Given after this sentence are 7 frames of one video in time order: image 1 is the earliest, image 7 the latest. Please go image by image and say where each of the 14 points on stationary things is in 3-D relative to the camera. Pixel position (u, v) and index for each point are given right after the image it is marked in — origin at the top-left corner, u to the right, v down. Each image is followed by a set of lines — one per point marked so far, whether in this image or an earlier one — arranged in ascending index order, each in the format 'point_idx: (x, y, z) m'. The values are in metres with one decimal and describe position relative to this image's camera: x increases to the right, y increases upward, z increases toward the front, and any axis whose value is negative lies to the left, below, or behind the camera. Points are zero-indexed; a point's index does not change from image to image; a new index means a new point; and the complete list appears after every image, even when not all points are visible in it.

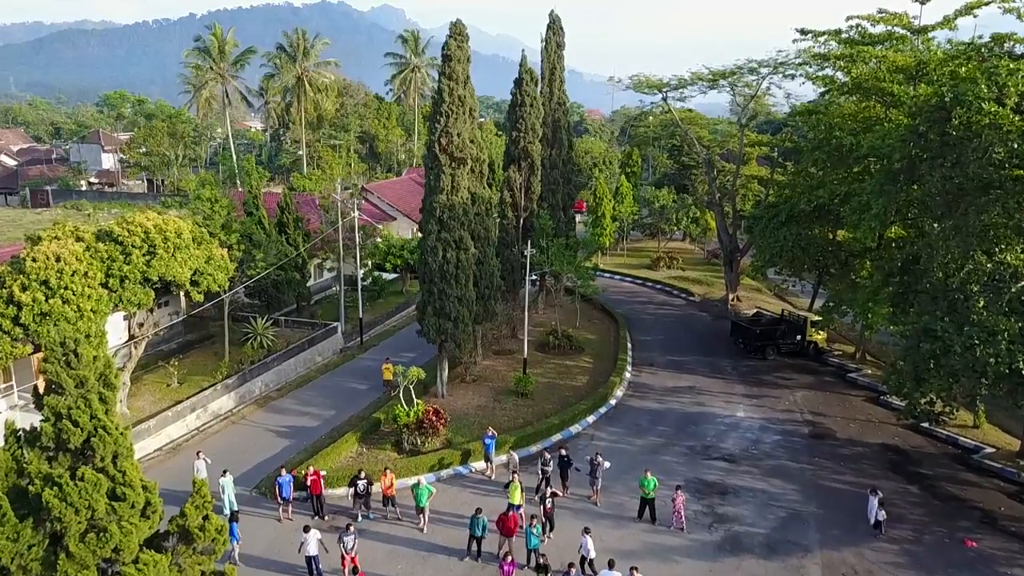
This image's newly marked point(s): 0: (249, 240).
0: (-6.0, +1.0, +18.4) m
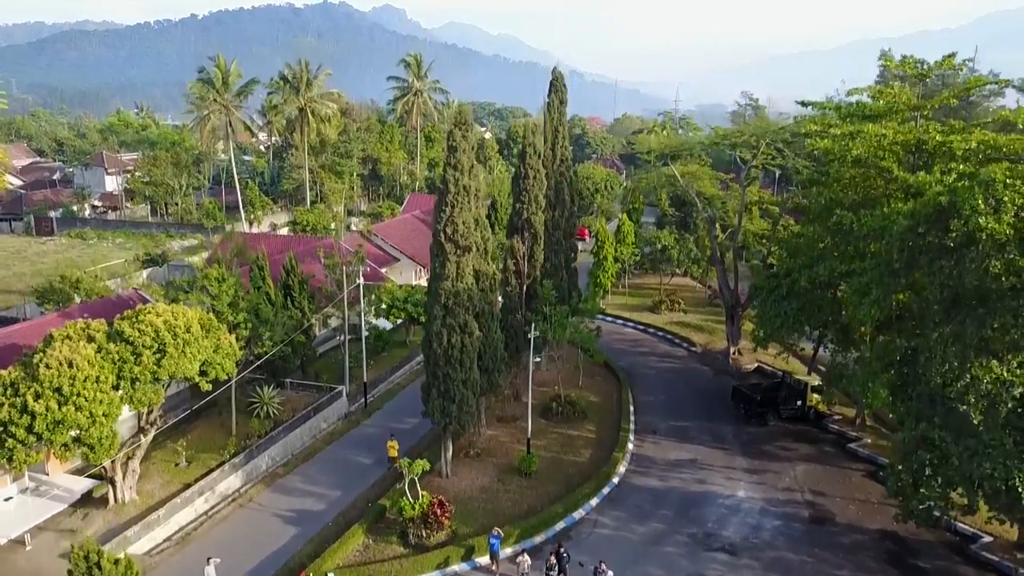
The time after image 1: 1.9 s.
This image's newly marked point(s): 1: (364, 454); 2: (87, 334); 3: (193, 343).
0: (-5.9, -0.7, +18.7) m
1: (-3.5, -3.9, +19.2) m
2: (-7.4, -0.8, +14.1) m
3: (-6.0, -1.1, +15.1) m
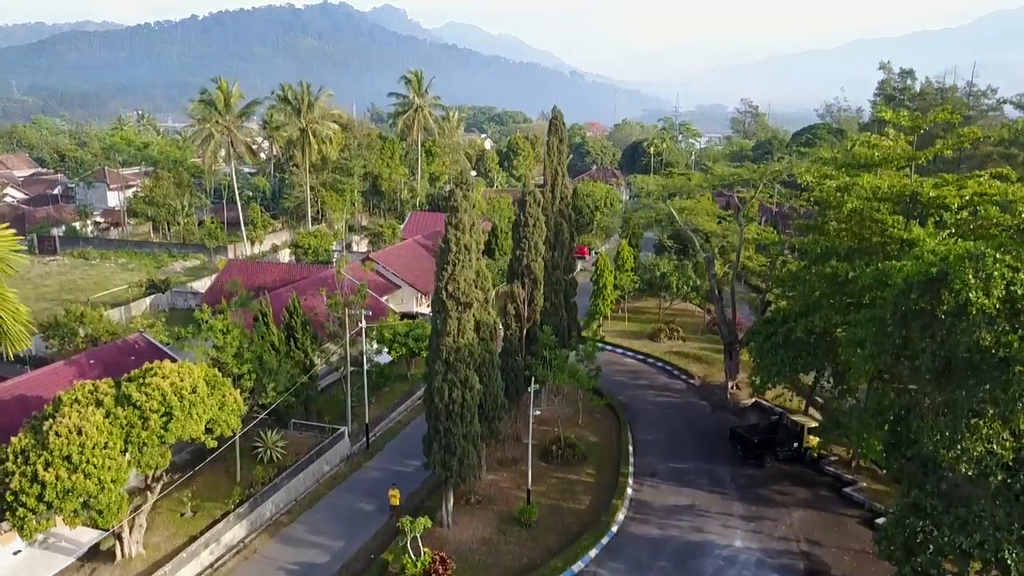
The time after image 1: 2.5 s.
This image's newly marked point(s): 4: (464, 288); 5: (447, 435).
0: (-5.9, -1.9, +18.9) m
1: (-3.5, -5.1, +19.4) m
2: (-7.4, -2.0, +14.4) m
3: (-6.0, -2.2, +15.4) m
4: (-1.0, 0.0, +16.7) m
5: (-1.4, -3.1, +16.9) m
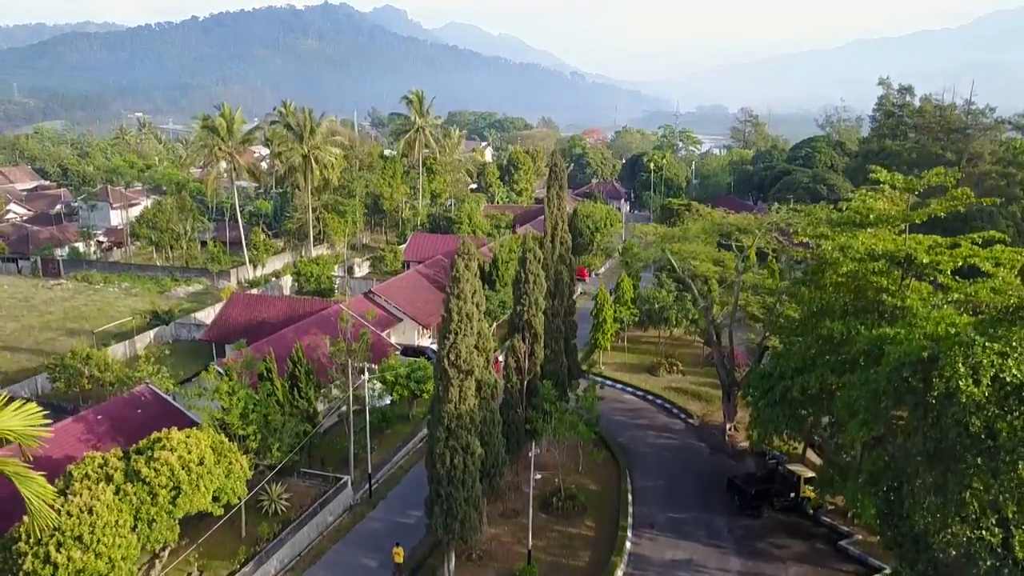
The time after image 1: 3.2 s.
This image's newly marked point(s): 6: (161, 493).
0: (-5.9, -3.3, +19.3) m
1: (-3.5, -6.5, +19.8) m
2: (-7.4, -3.4, +14.7) m
3: (-6.0, -3.6, +15.7) m
4: (-1.0, -1.4, +17.0) m
5: (-1.4, -4.5, +17.2) m
6: (-6.4, -3.8, +14.8) m
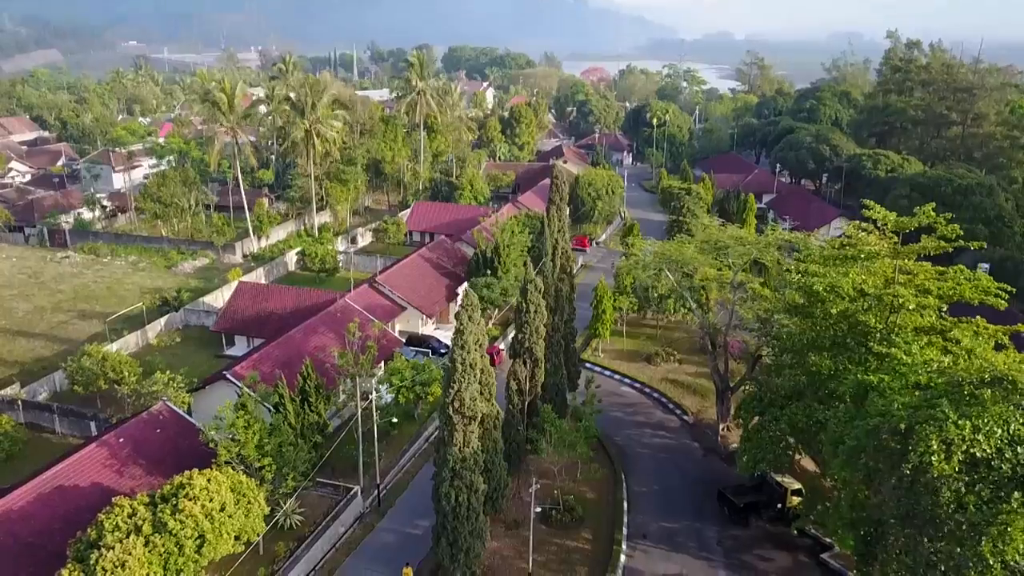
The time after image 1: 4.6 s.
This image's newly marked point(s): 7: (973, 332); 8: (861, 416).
0: (-5.8, -4.2, +20.3) m
1: (-3.5, -7.4, +21.1) m
2: (-7.4, -4.7, +15.8) m
3: (-5.9, -4.8, +16.8) m
4: (-0.9, -2.5, +17.9) m
5: (-1.3, -5.6, +18.4) m
6: (-6.4, -5.0, +15.9) m
7: (+10.9, -1.2, +19.0) m
8: (+7.4, -2.7, +17.2) m
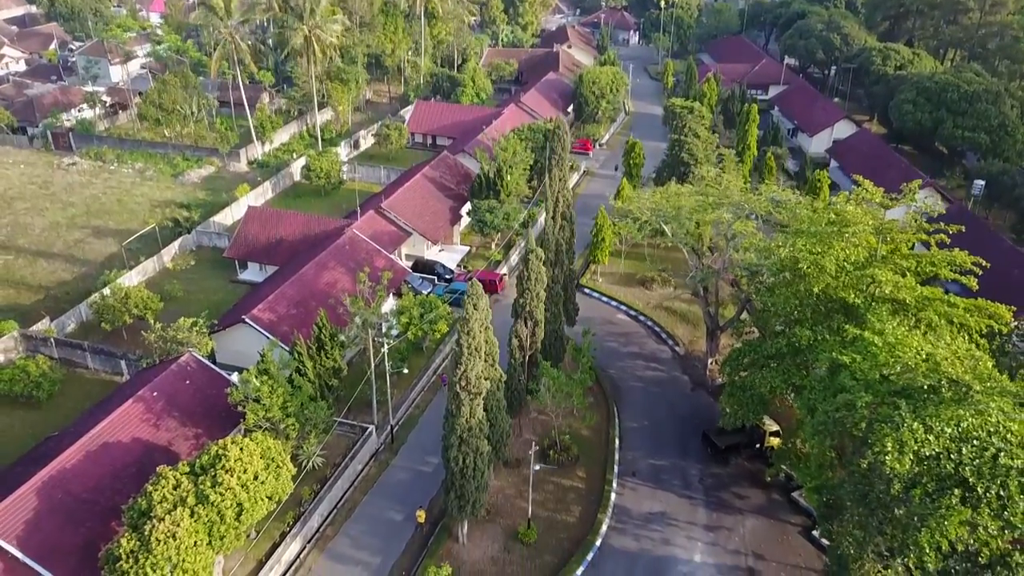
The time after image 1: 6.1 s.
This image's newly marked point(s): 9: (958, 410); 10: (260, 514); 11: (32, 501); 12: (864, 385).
0: (-5.8, -3.4, +22.2) m
1: (-3.4, -6.4, +23.6) m
2: (-7.4, -4.7, +17.9) m
3: (-5.9, -4.7, +18.9) m
4: (-0.9, -2.2, +19.6) m
5: (-1.3, -5.1, +20.6) m
6: (-6.4, -5.0, +18.1) m
7: (+10.9, -0.7, +20.4) m
8: (+7.5, -2.5, +18.9) m
9: (+9.0, -2.5, +16.2) m
10: (-5.9, -5.2, +18.9) m
11: (-11.6, -5.1, +19.5) m
12: (+7.8, -2.1, +17.9) m
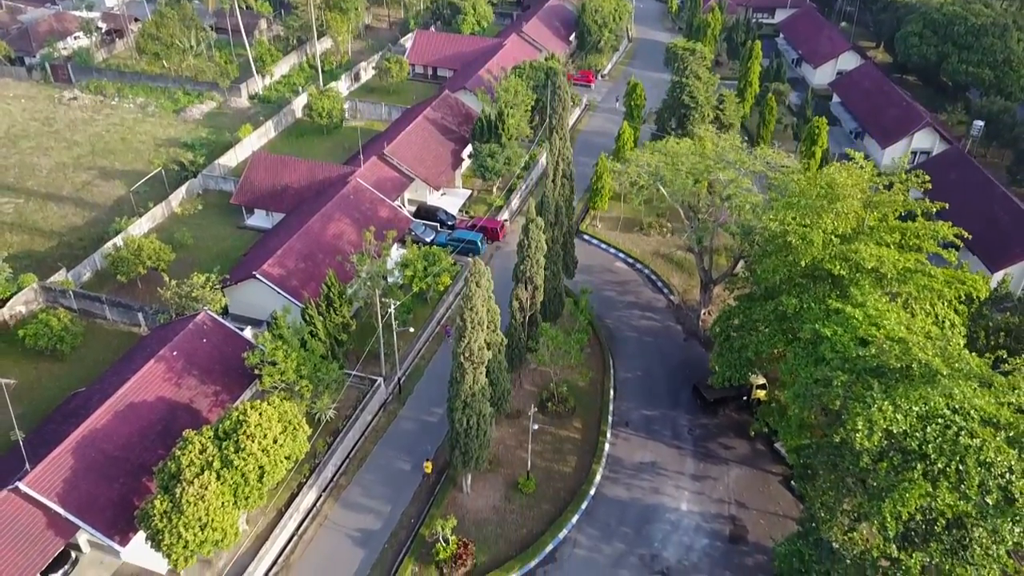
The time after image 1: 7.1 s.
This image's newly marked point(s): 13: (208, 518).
0: (-5.8, -2.5, +23.6) m
1: (-3.4, -5.3, +25.2) m
2: (-7.4, -4.2, +19.4) m
3: (-5.9, -4.1, +20.4) m
4: (-0.9, -1.6, +20.8) m
5: (-1.3, -4.3, +22.1) m
6: (-6.4, -4.5, +19.7) m
7: (+10.9, 0.0, +21.4) m
8: (+7.5, -2.0, +20.2) m
9: (+9.0, -2.2, +17.5) m
10: (-5.9, -4.7, +20.5) m
11: (-11.6, -4.5, +21.1) m
12: (+7.8, -1.7, +19.1) m
13: (-7.1, -5.4, +18.7) m
